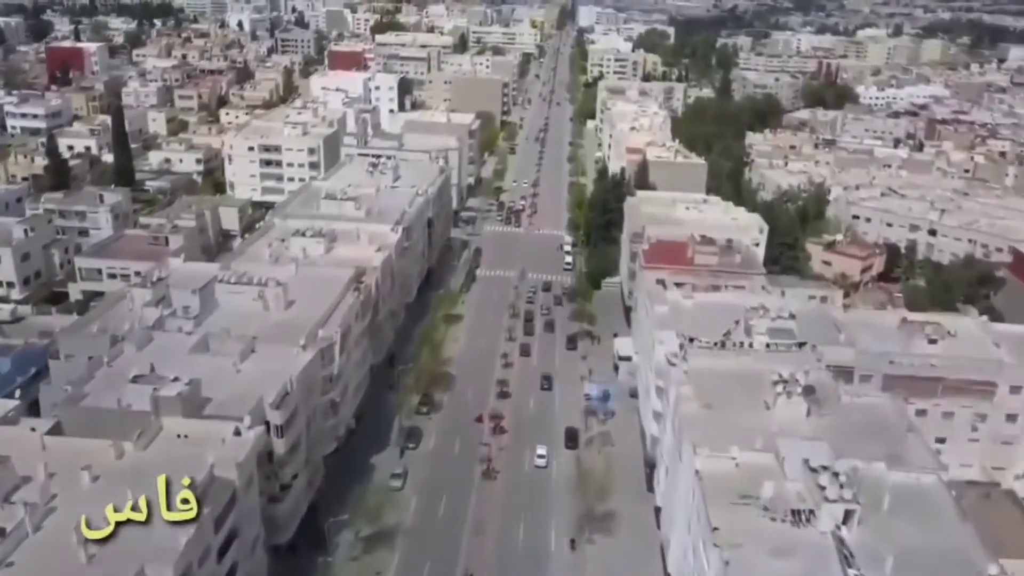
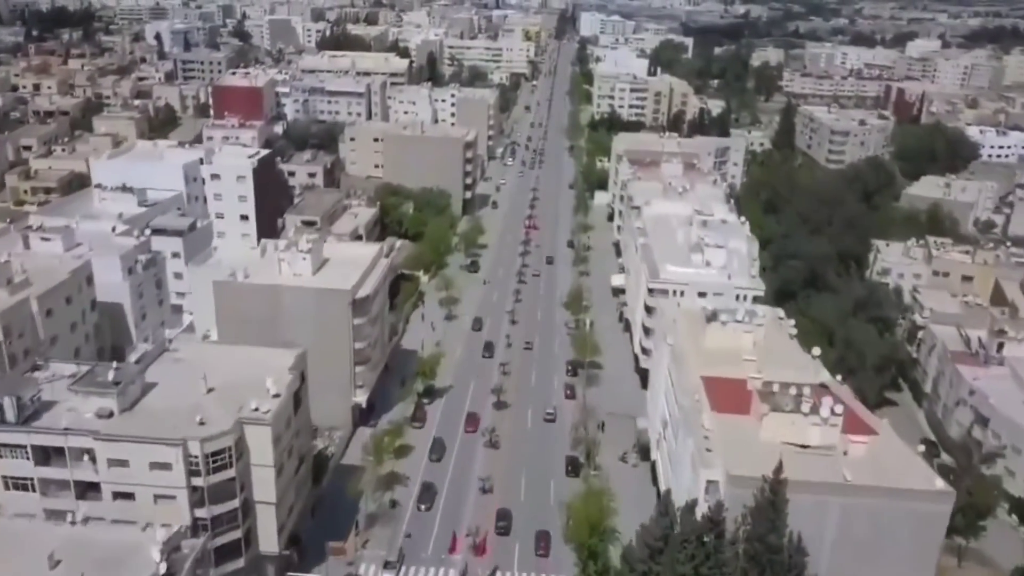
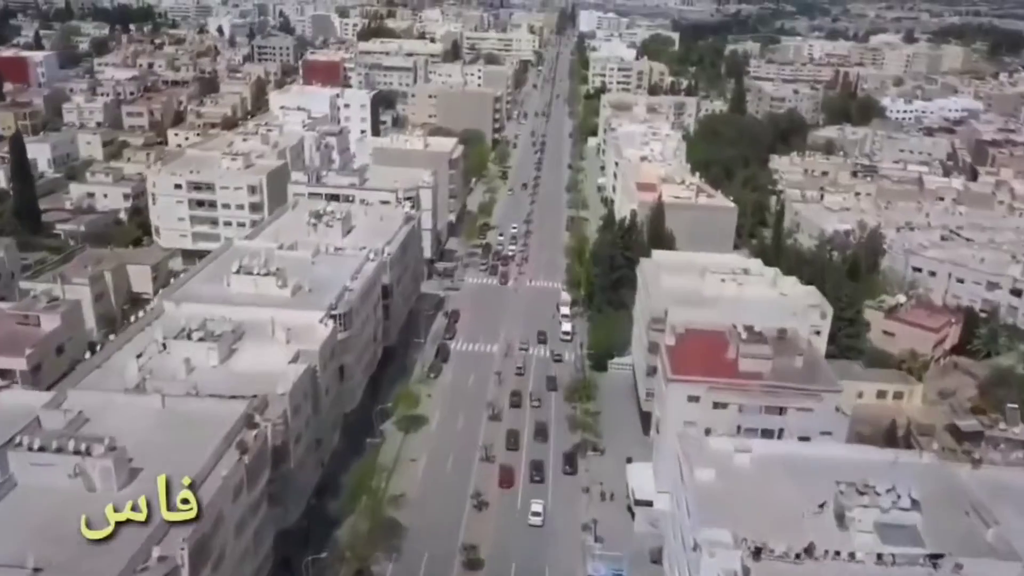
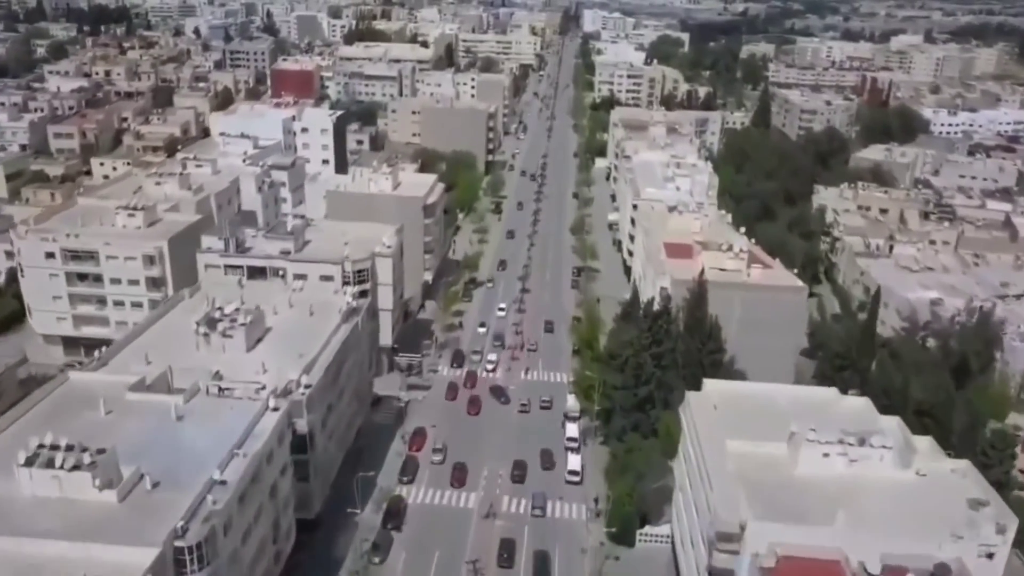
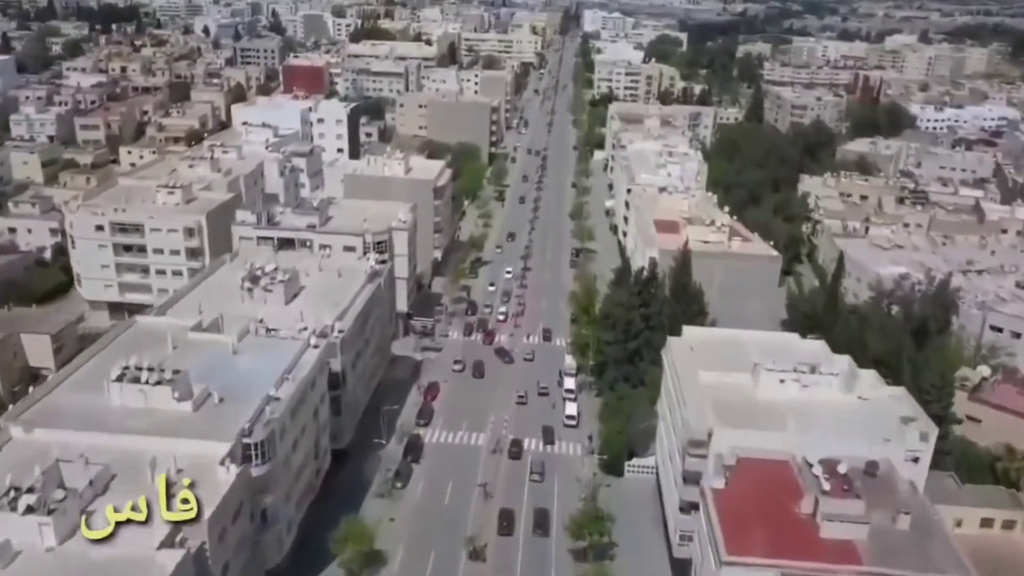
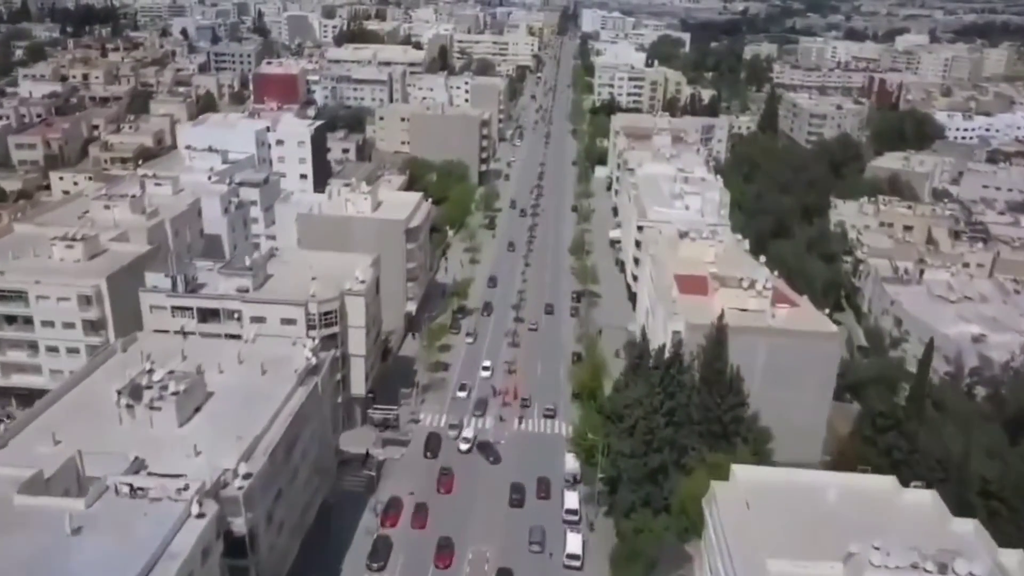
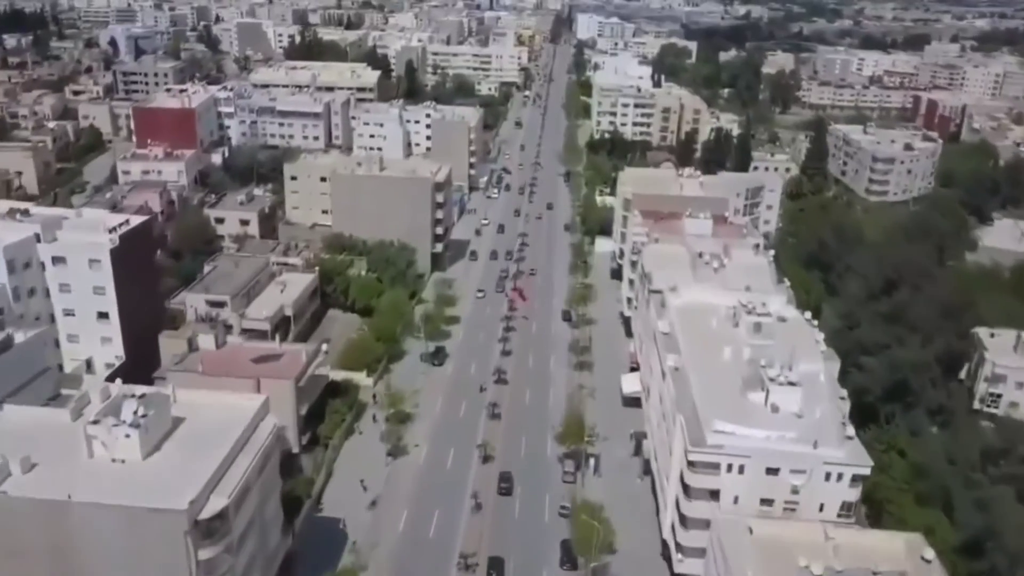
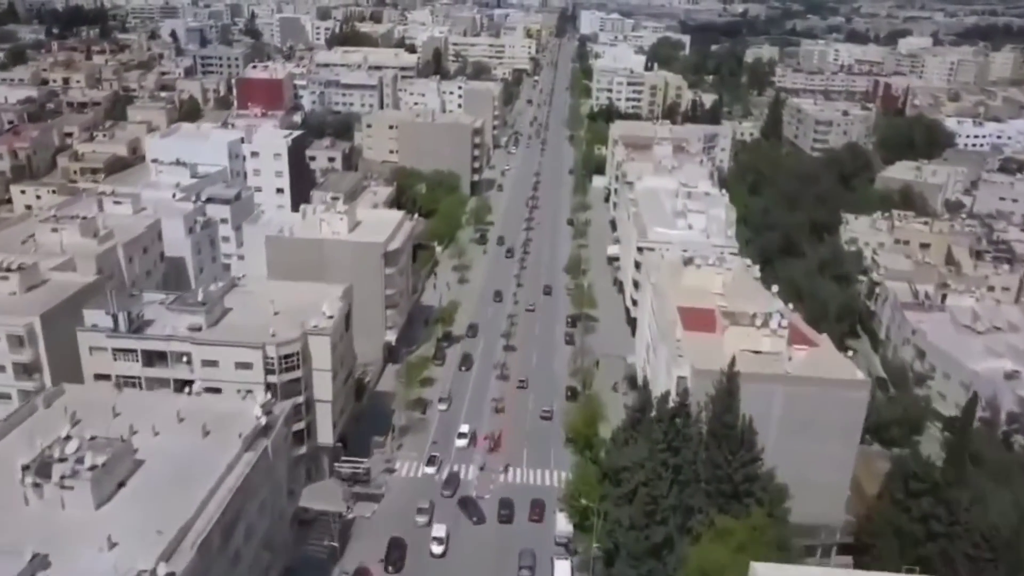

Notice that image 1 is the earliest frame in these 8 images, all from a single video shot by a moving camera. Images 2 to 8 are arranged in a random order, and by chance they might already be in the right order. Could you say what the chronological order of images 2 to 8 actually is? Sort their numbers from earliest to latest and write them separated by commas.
3, 5, 4, 6, 8, 2, 7
